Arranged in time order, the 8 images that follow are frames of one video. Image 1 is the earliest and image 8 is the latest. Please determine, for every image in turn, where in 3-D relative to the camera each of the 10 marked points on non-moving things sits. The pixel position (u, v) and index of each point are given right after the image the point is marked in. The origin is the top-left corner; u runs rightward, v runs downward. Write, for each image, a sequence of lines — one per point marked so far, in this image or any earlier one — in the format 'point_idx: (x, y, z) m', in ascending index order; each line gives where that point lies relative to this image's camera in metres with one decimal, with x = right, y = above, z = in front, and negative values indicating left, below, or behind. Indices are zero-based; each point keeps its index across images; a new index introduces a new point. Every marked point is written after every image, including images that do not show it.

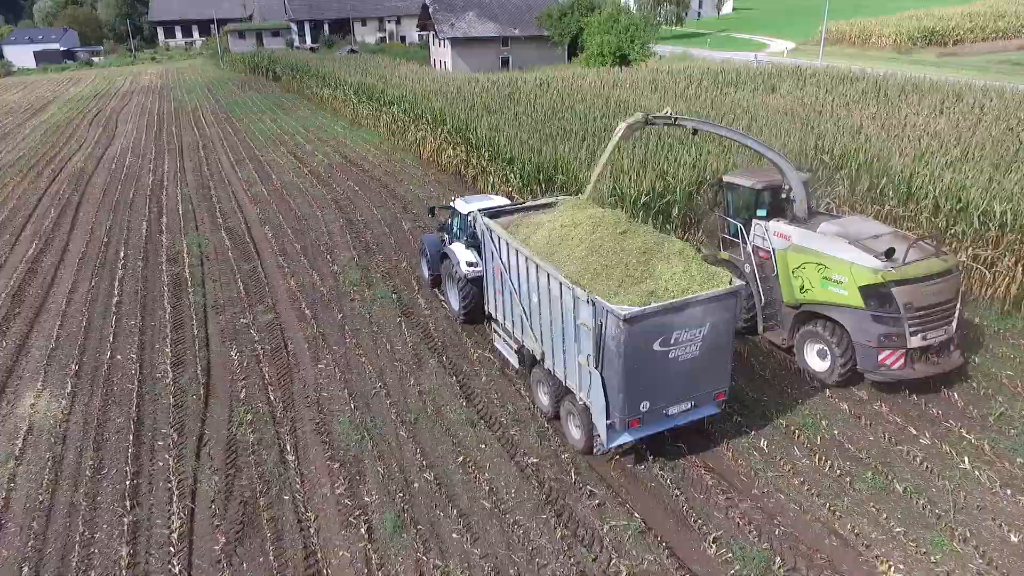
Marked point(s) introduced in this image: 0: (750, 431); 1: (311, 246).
0: (+2.2, -1.3, +6.5) m
1: (-3.3, +0.7, +11.8) m
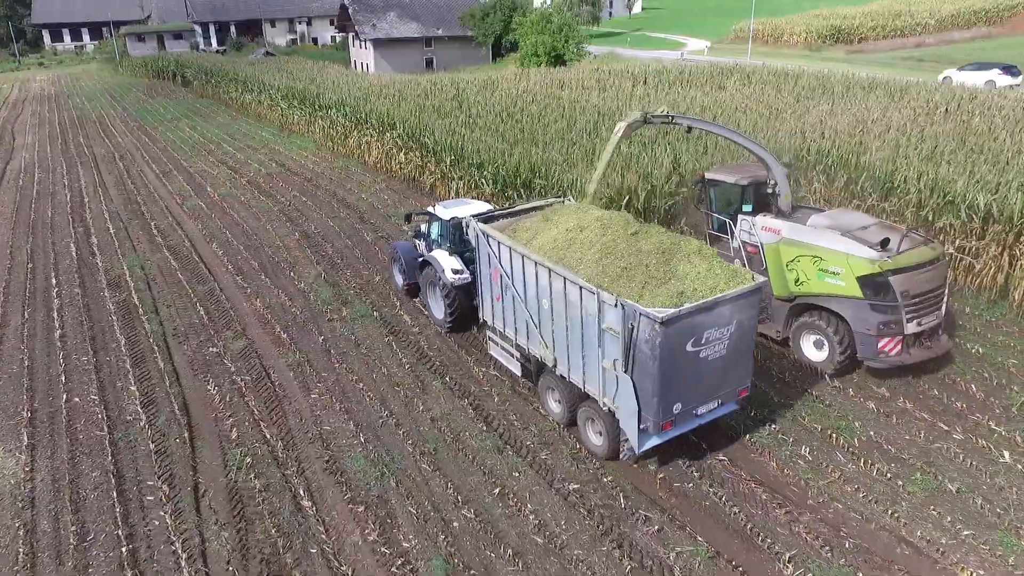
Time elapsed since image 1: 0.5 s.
0: (+2.4, -1.3, +6.4) m
1: (-3.7, +0.4, +11.0) m
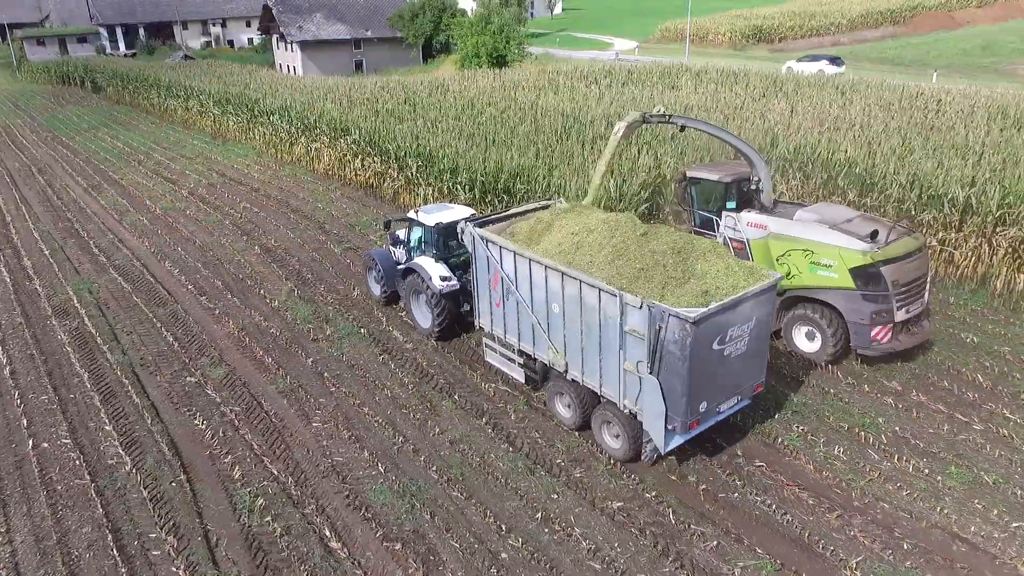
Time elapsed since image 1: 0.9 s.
0: (+2.7, -1.3, +6.3) m
1: (-4.0, +0.1, +10.3) m
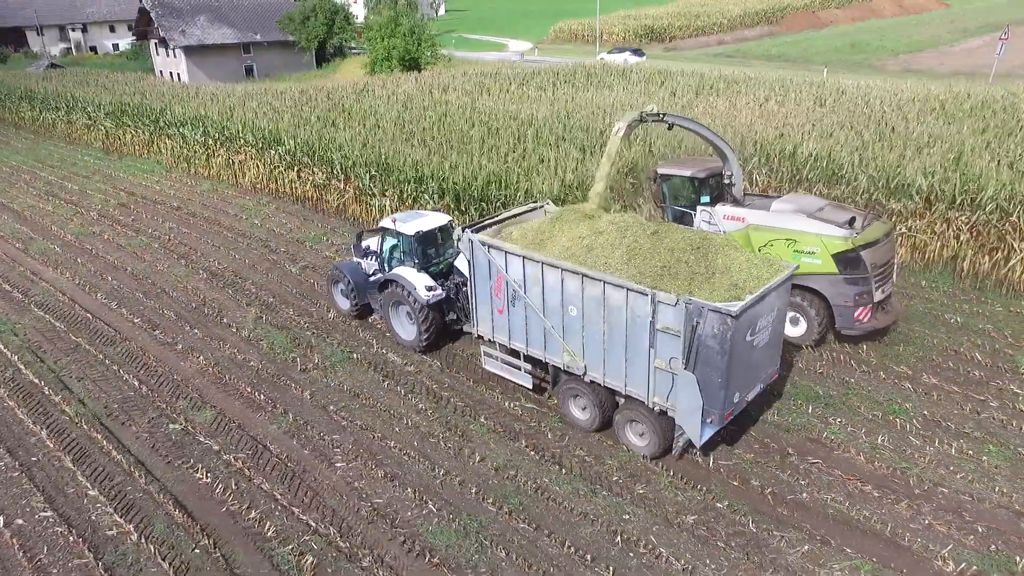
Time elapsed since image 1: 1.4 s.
0: (+3.0, -1.2, +6.4) m
1: (-4.2, -0.3, +9.3) m
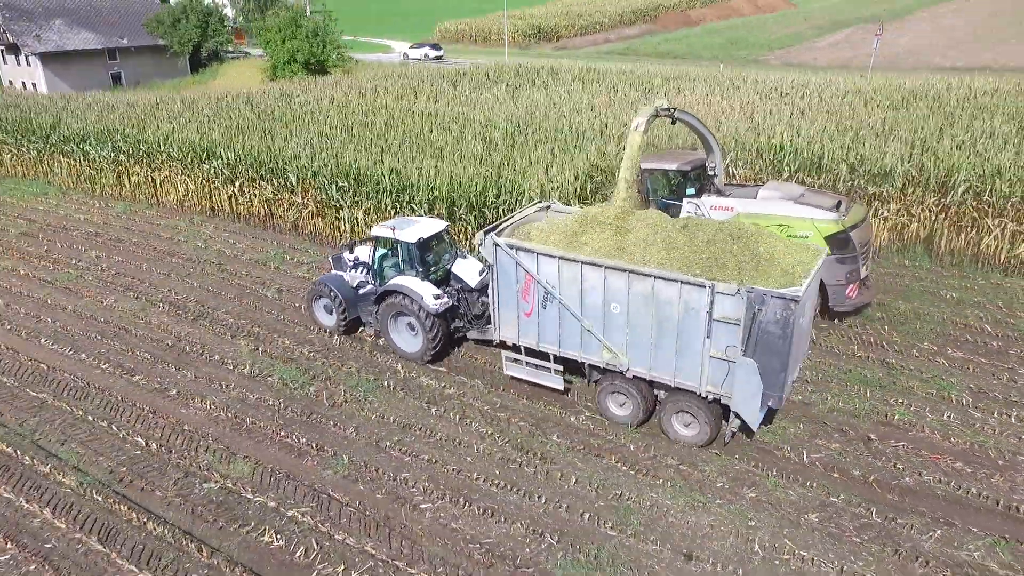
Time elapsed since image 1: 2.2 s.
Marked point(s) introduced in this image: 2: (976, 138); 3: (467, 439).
0: (+3.7, -1.1, +6.6) m
1: (-4.0, -0.7, +8.2) m
2: (+6.6, +2.1, +10.2) m
3: (-0.4, -1.3, +6.4) m
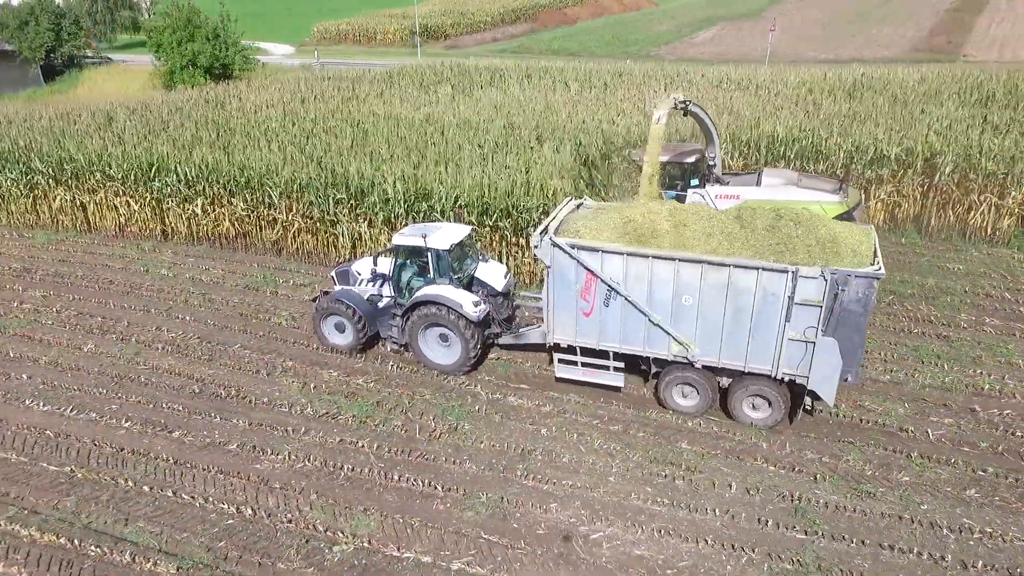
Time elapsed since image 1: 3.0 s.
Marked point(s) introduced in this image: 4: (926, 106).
0: (+4.6, -0.8, +7.0) m
1: (-3.2, -1.1, +7.1) m
2: (+6.5, +2.5, +11.0) m
3: (+0.7, -1.4, +6.0) m
4: (+6.7, +2.9, +11.6) m
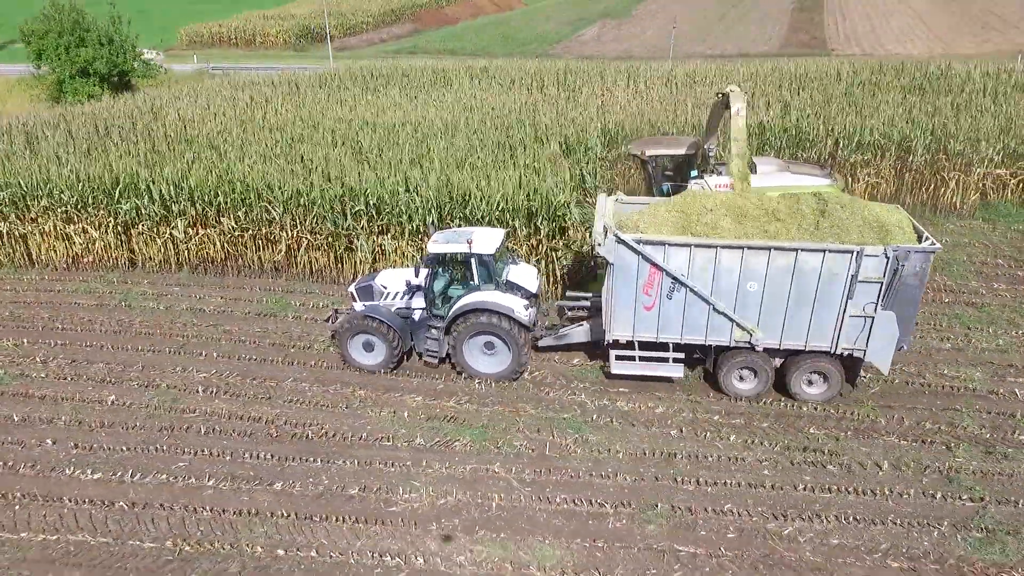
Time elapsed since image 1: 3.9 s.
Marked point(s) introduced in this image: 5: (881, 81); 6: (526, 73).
0: (+5.5, -0.5, +7.7) m
1: (-2.2, -1.3, +6.2) m
2: (+6.3, +3.0, +12.0) m
3: (+1.9, -1.4, +6.0) m
4: (+6.3, +3.4, +12.6) m
5: (+6.8, +3.8, +13.4) m
6: (+0.2, +4.5, +15.3) m
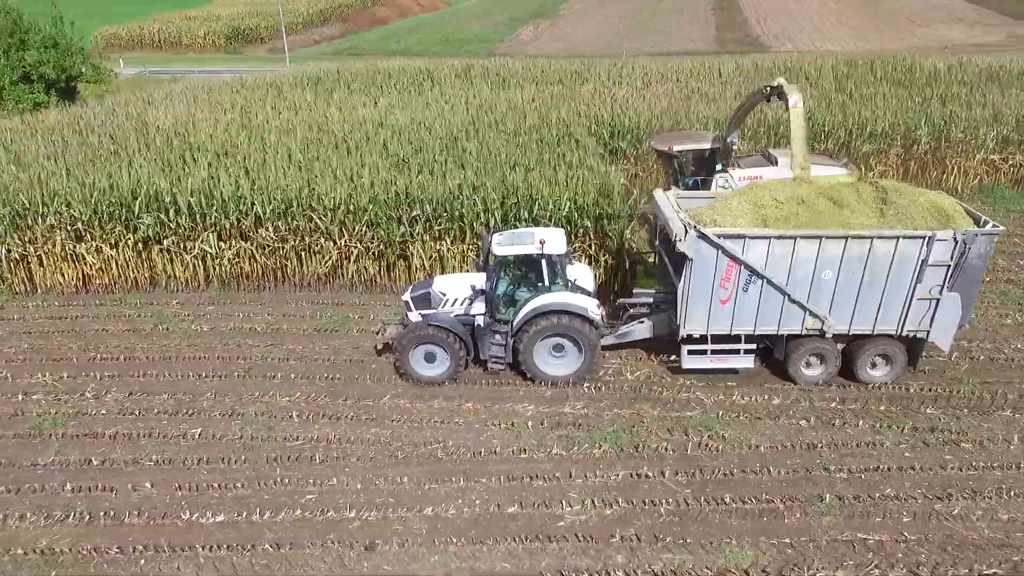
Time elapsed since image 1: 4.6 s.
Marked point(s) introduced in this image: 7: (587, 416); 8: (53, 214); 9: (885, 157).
0: (+6.4, -0.2, +8.2) m
1: (-1.0, -1.4, +5.8) m
2: (+6.5, +3.3, +12.5) m
3: (+3.0, -1.3, +6.0) m
4: (+6.4, +3.7, +13.1) m
5: (+6.8, +4.1, +14.0) m
6: (0.0, +4.5, +15.1) m
7: (+0.6, -1.2, +6.4) m
8: (-5.5, +0.8, +8.6) m
9: (+5.8, +2.1, +11.4) m
